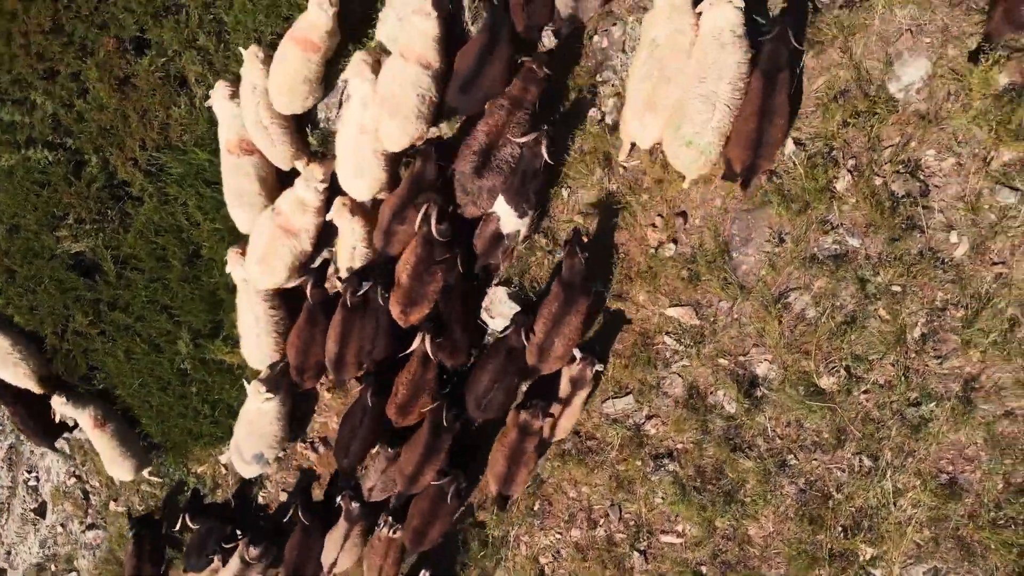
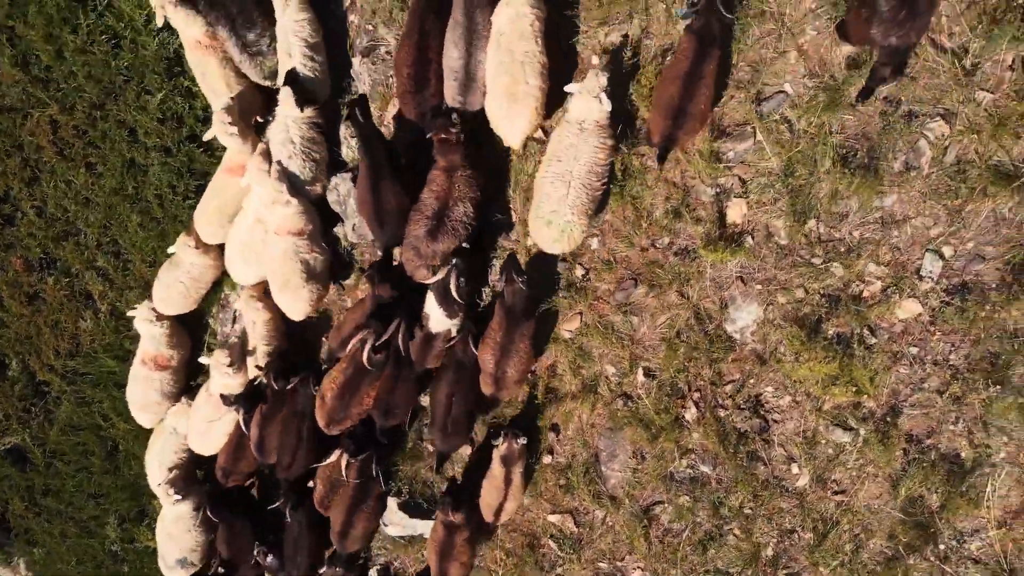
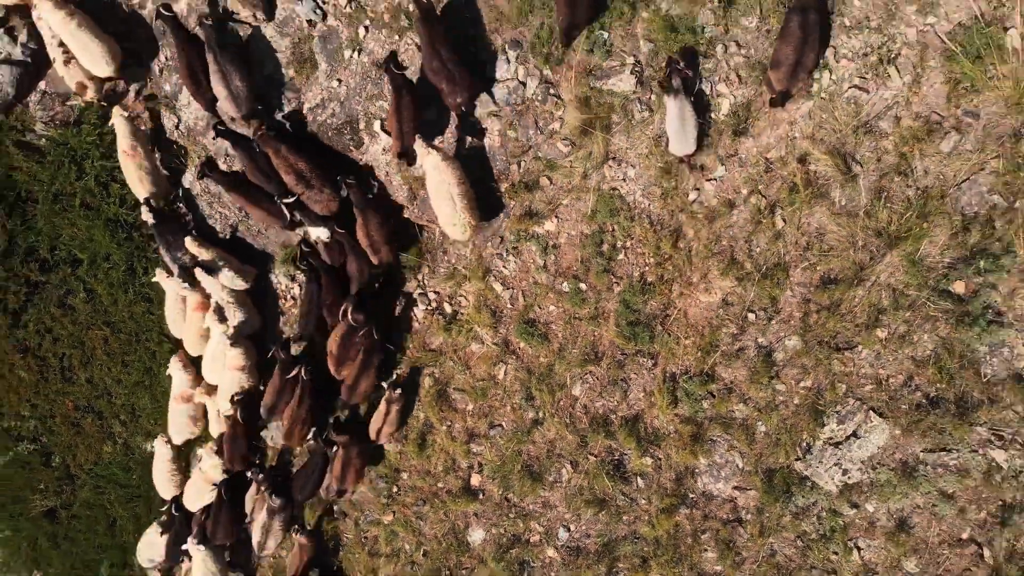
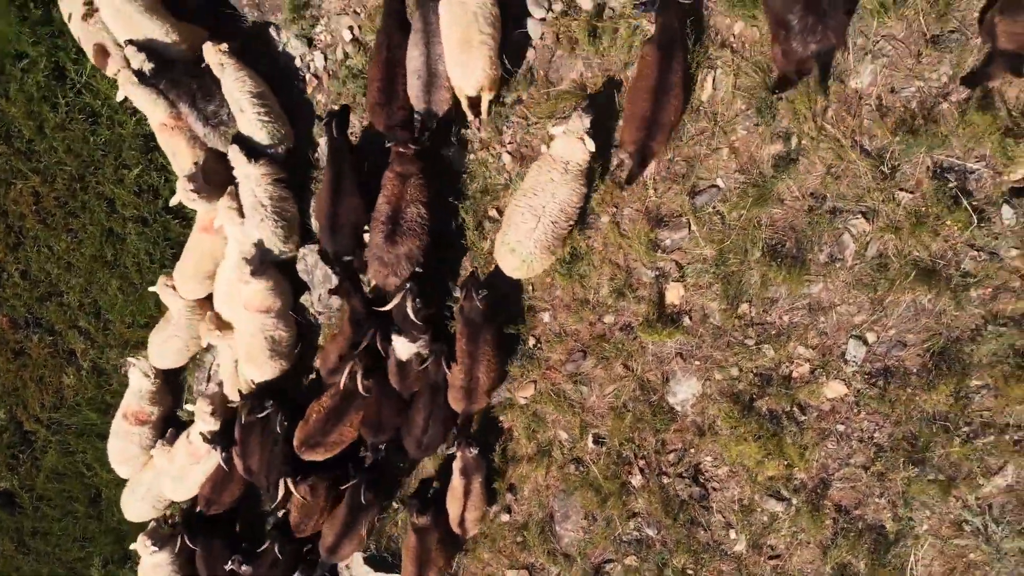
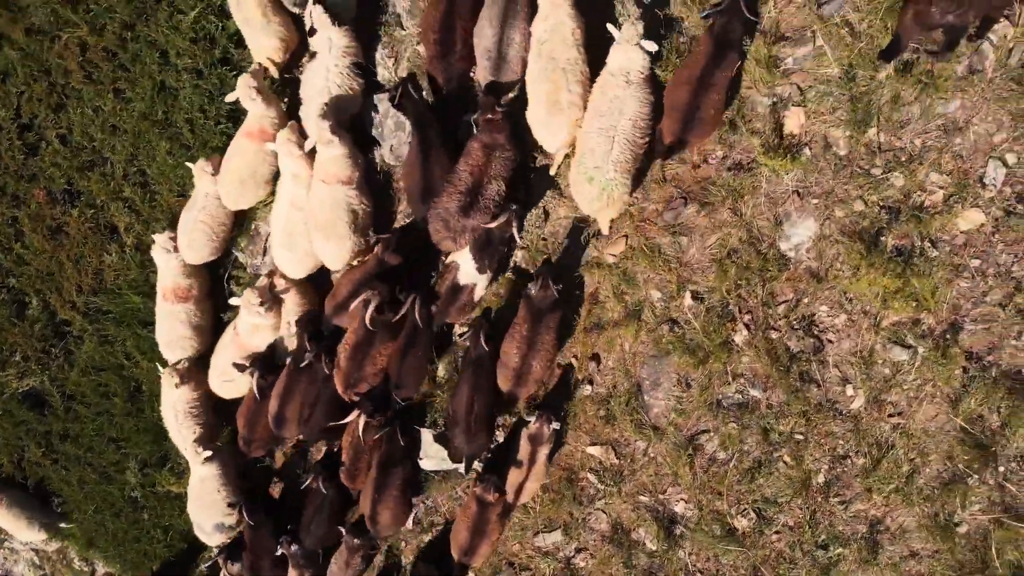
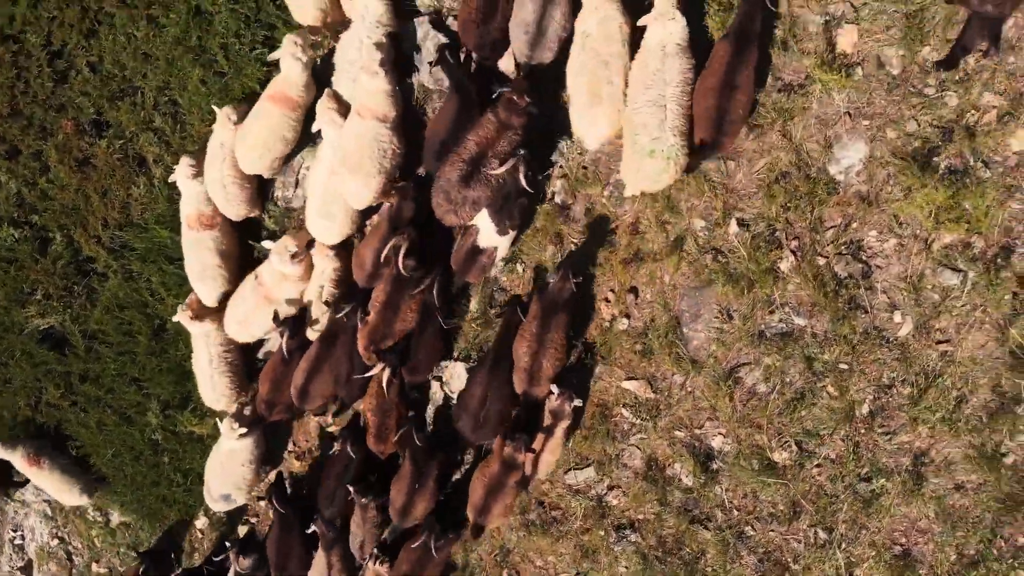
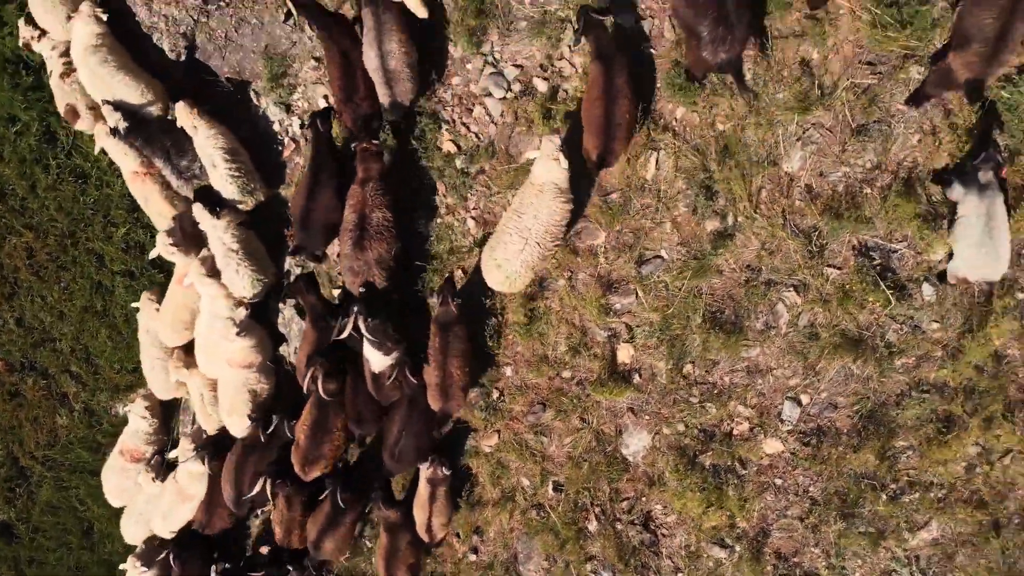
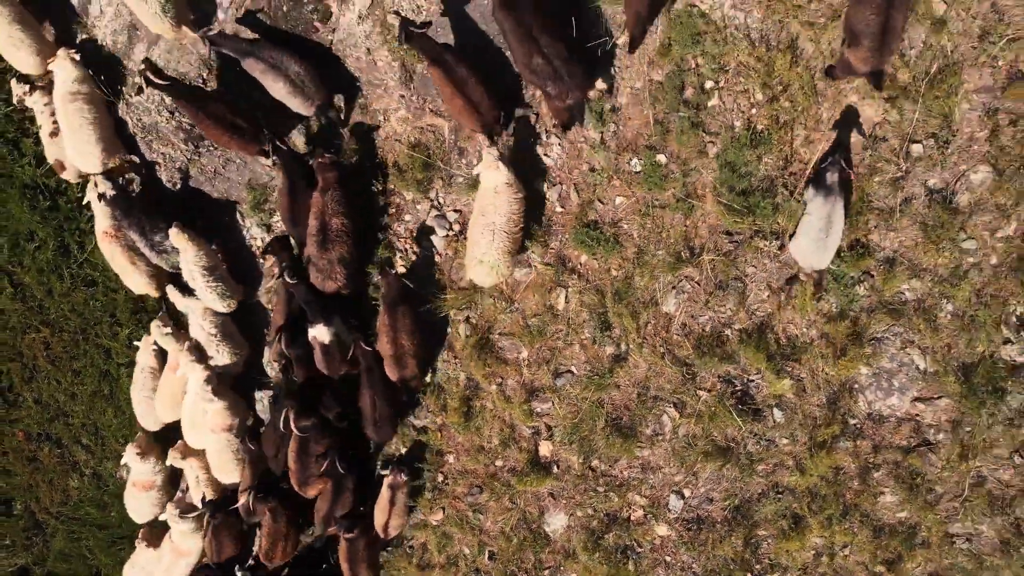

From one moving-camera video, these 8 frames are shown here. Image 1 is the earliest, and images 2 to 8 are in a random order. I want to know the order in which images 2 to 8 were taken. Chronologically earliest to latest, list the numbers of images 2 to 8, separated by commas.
6, 5, 2, 4, 7, 8, 3
